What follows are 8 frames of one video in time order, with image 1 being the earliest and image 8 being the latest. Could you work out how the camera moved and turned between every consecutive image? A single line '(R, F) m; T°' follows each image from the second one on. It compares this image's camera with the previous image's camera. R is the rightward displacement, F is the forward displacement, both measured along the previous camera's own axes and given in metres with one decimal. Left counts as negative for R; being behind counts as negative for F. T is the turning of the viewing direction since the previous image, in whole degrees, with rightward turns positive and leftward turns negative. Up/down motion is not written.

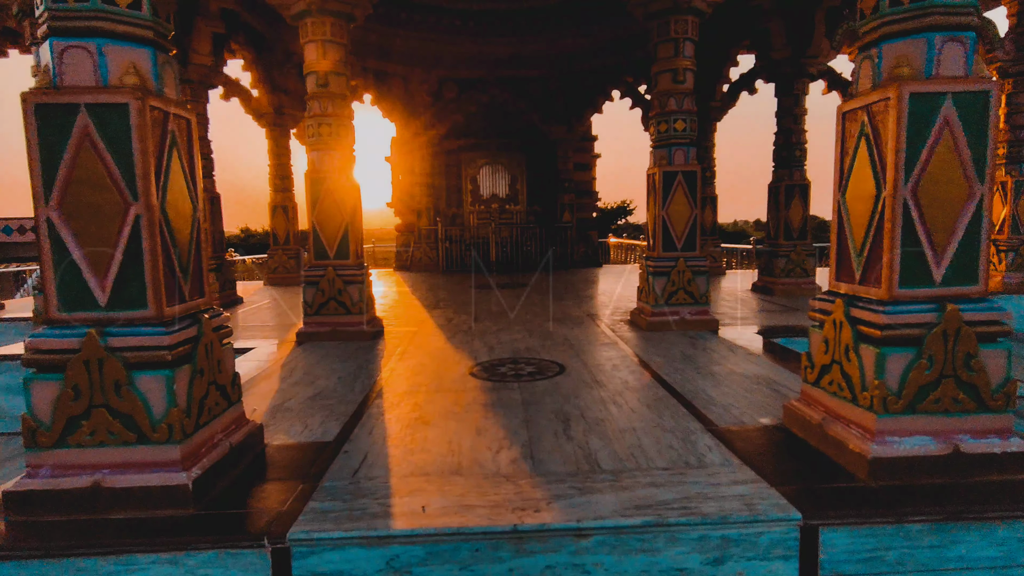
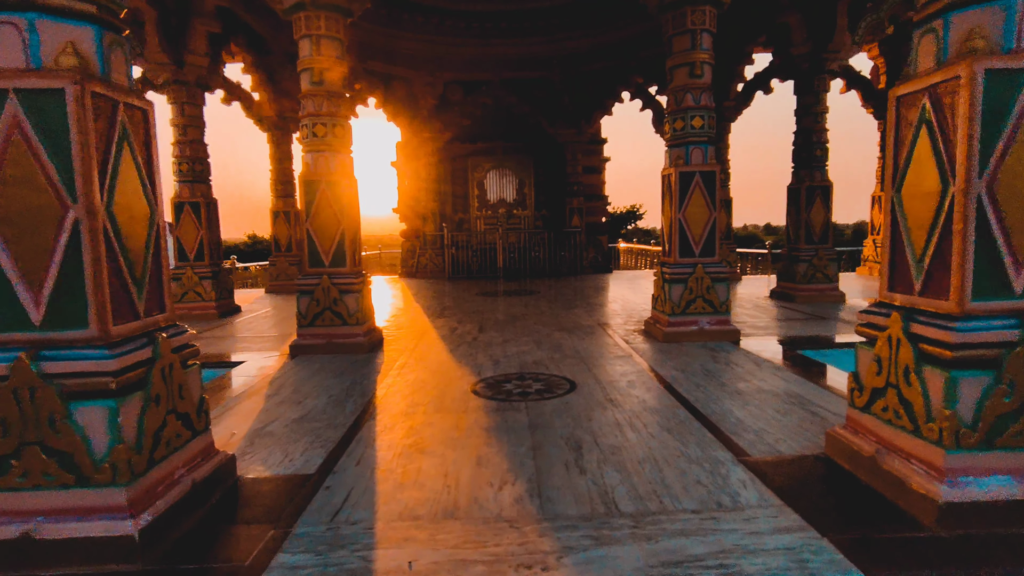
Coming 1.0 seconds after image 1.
(0.0, +0.3) m; -1°
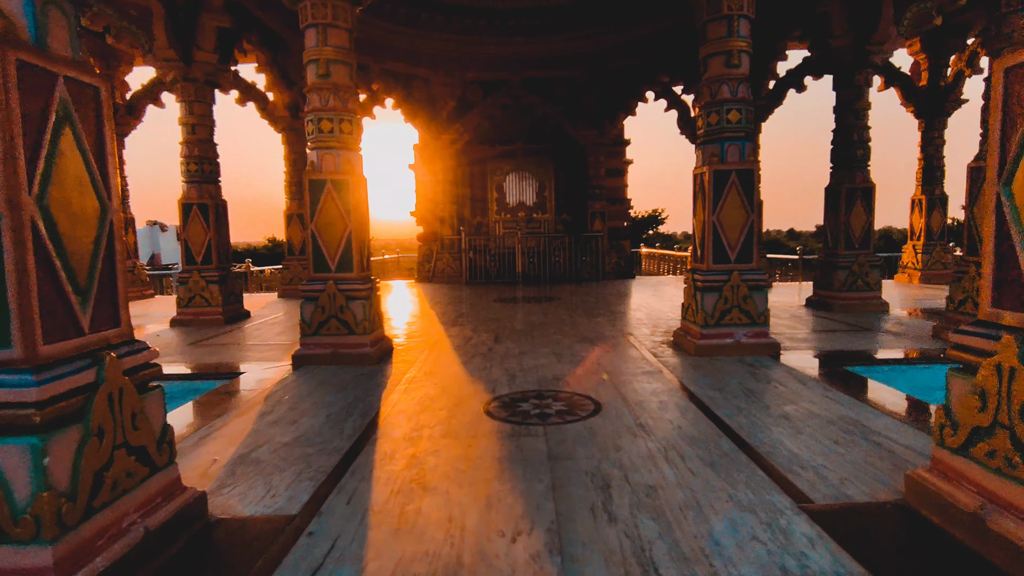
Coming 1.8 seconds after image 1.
(0.0, +0.3) m; -2°
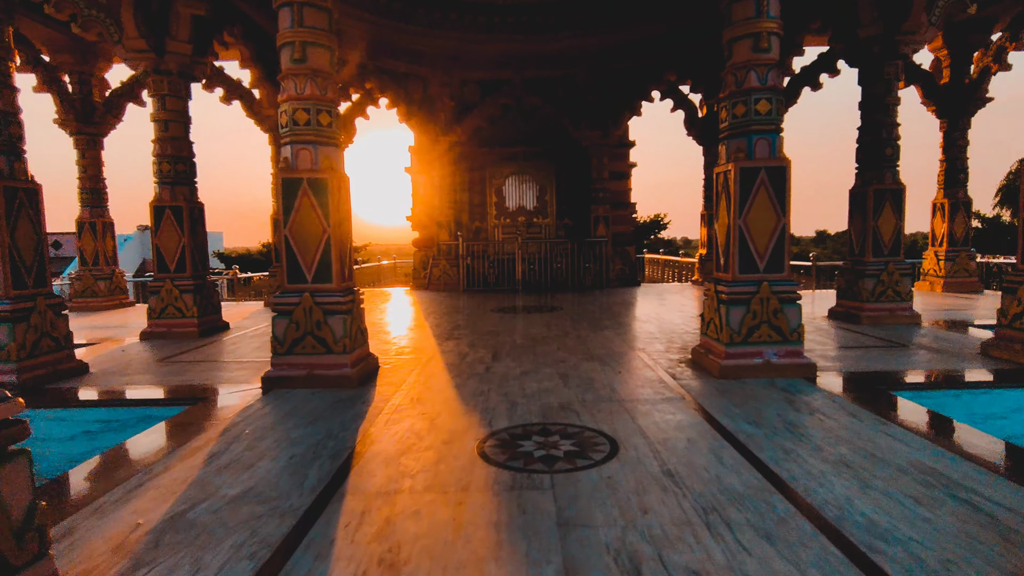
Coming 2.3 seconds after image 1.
(0.0, +0.5) m; 0°
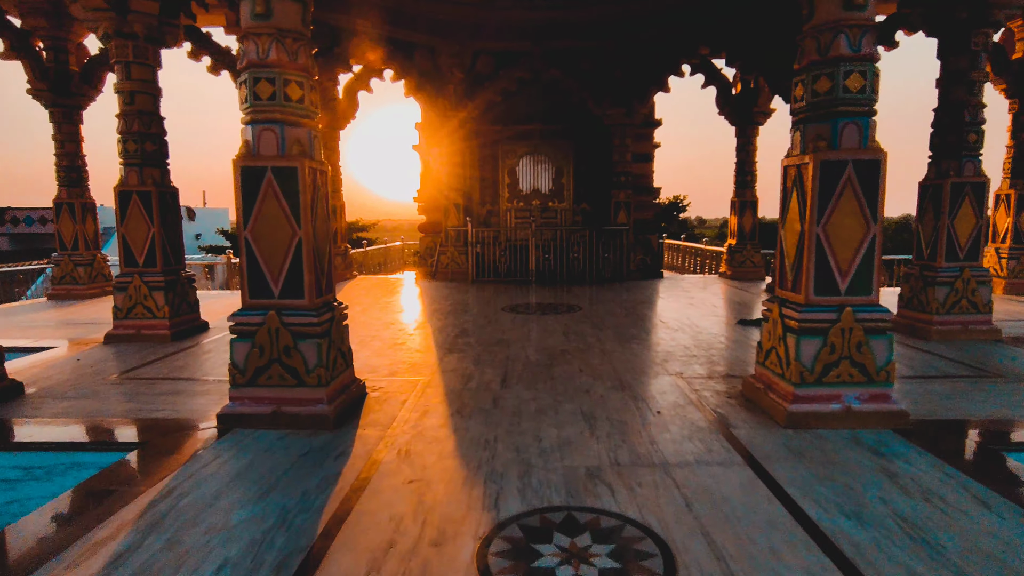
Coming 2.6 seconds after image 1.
(0.0, +0.8) m; -1°
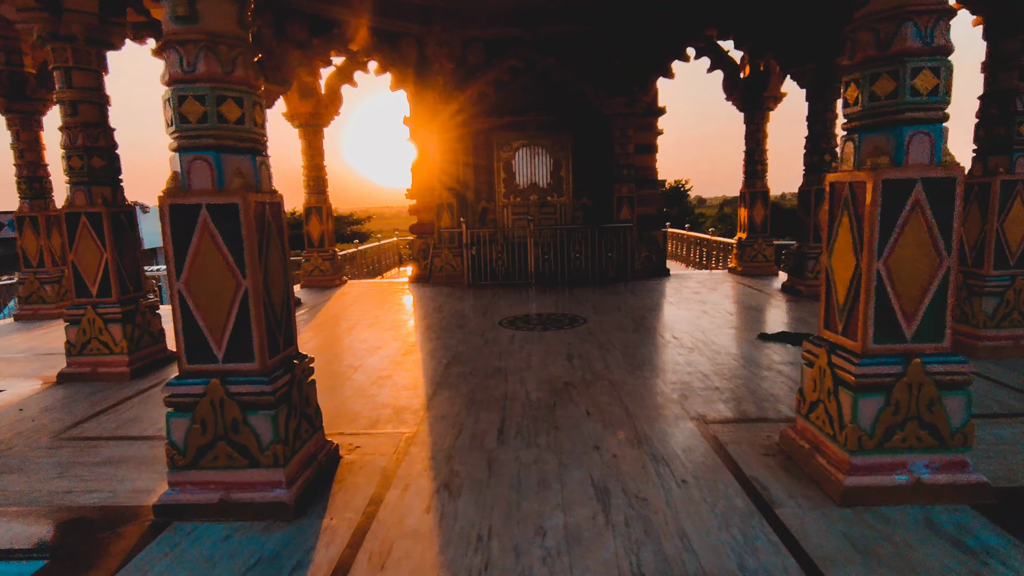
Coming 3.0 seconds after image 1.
(0.0, +0.5) m; 0°
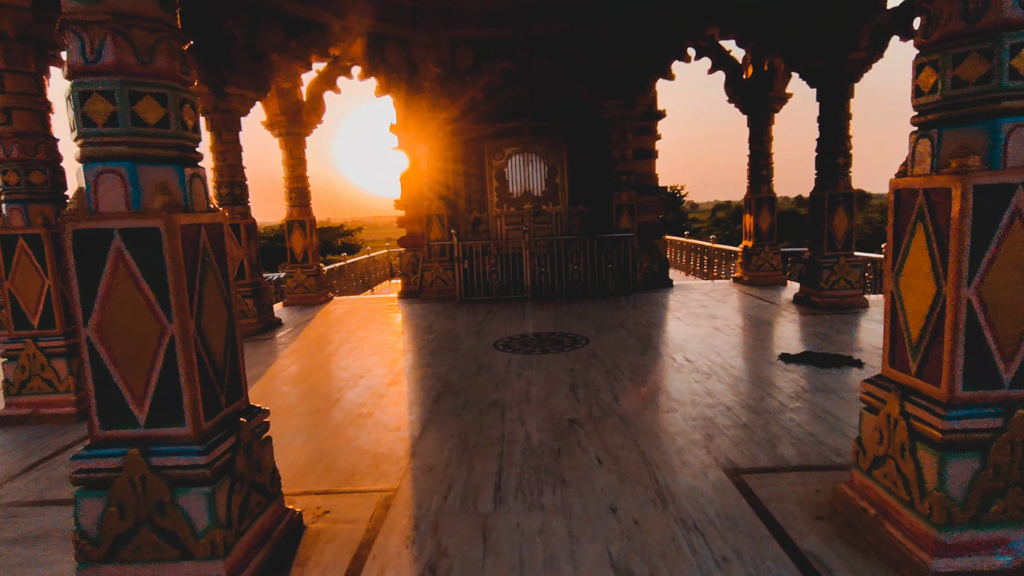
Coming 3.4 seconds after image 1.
(0.0, +0.5) m; +1°
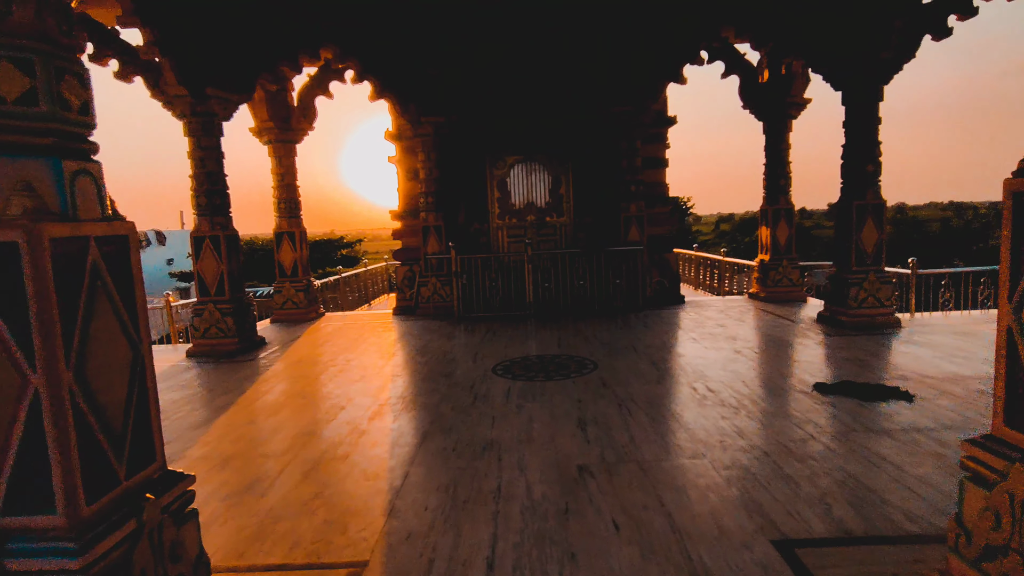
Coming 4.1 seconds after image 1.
(0.0, +0.5) m; 0°
